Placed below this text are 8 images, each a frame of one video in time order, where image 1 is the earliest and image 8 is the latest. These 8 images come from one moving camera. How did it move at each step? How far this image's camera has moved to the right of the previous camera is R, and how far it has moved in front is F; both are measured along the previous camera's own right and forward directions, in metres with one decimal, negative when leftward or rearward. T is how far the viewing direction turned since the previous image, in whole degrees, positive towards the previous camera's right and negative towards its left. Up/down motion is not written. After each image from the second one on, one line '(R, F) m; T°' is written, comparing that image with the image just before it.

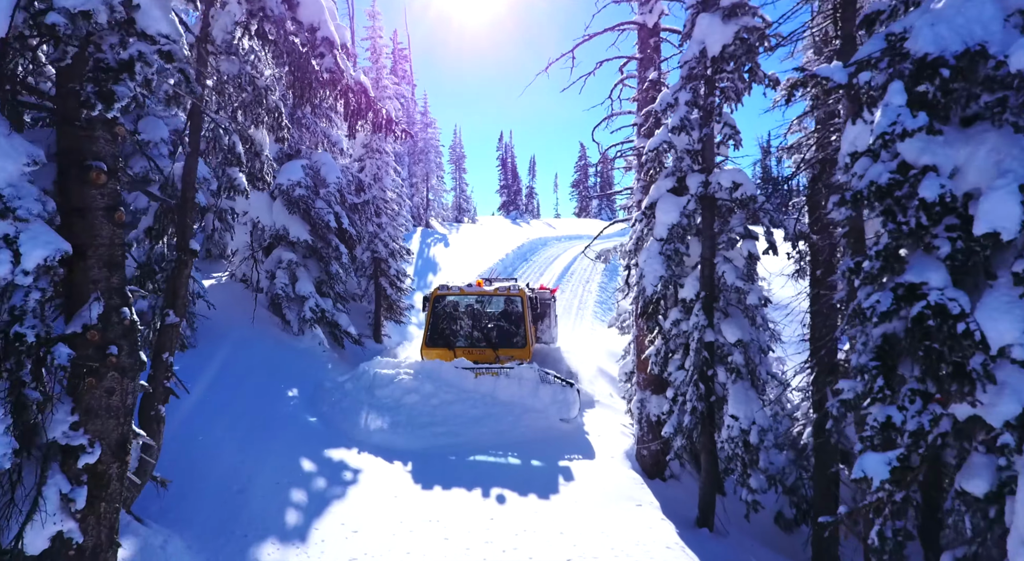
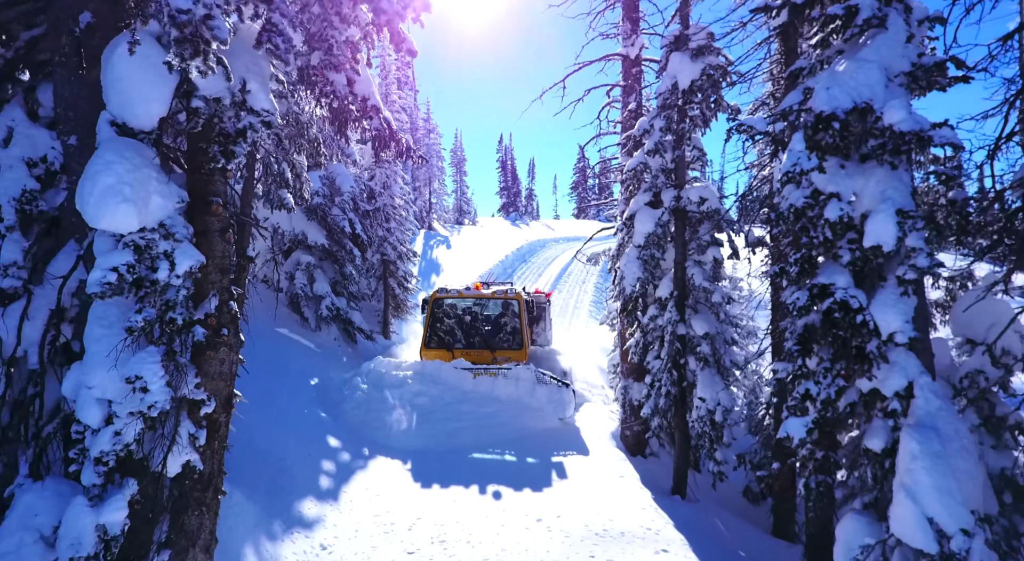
(0.0, -1.1) m; 0°
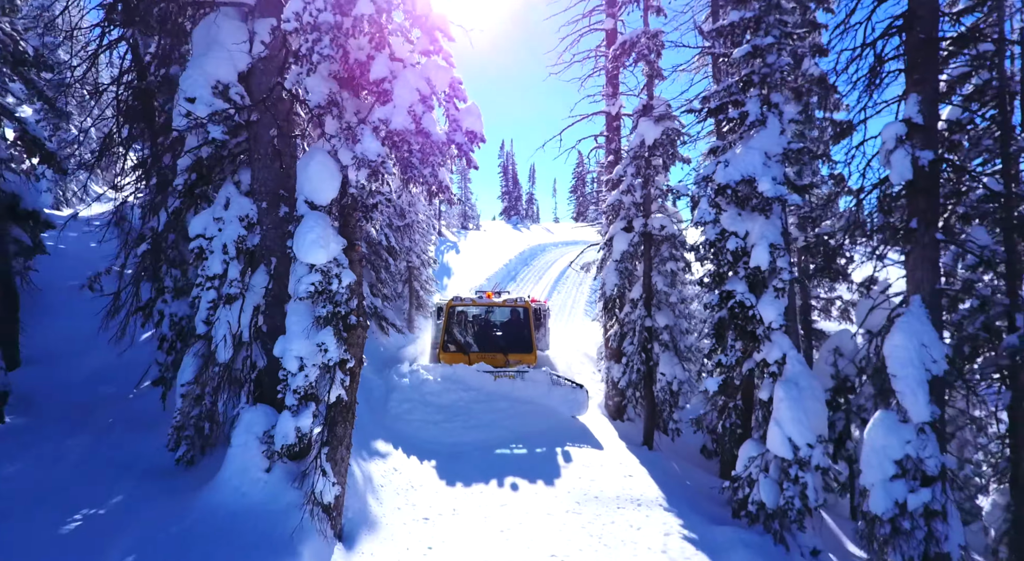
(-0.2, -2.8) m; 0°
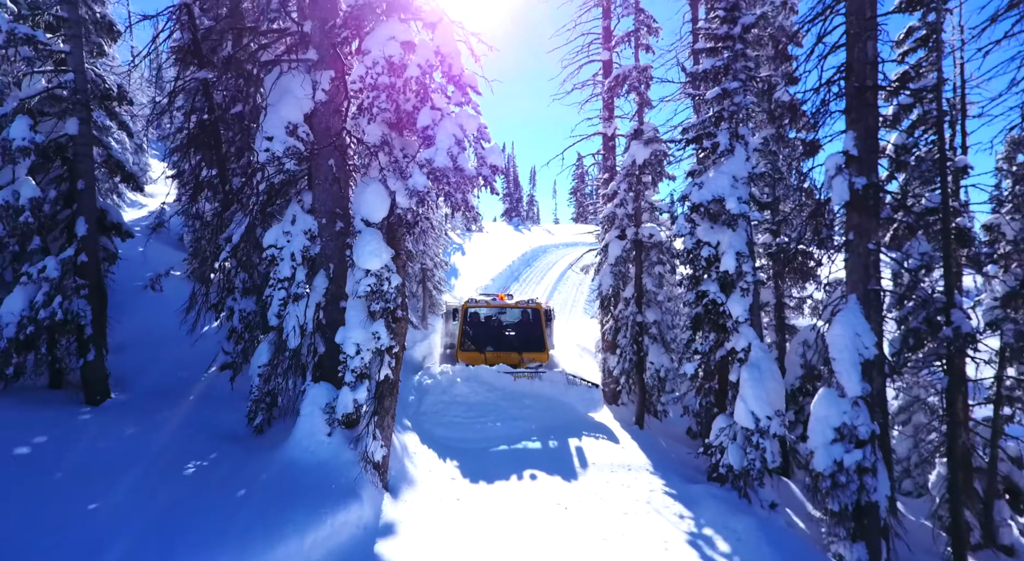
(-0.2, -1.6) m; 0°
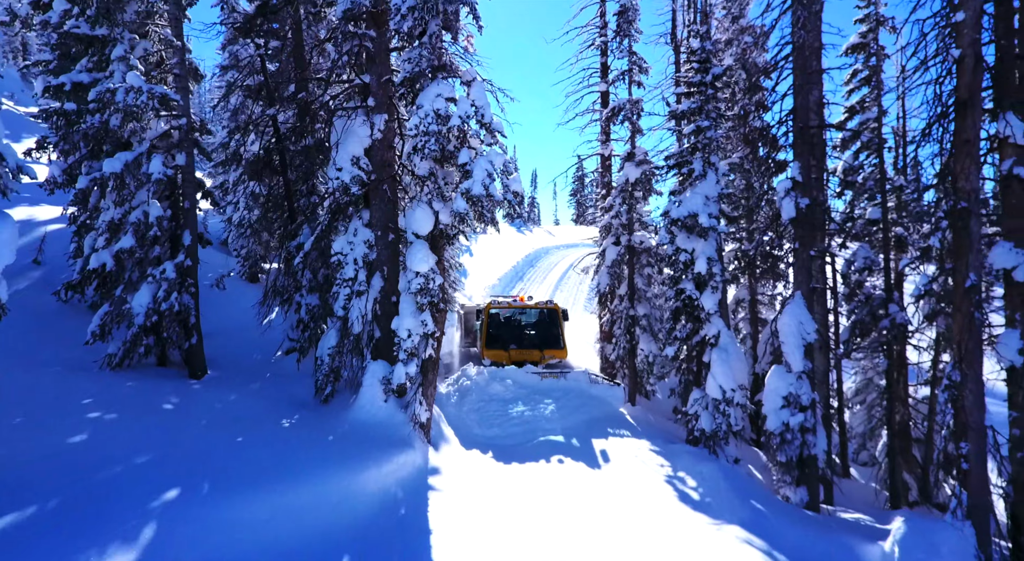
(-0.3, -2.3) m; 0°
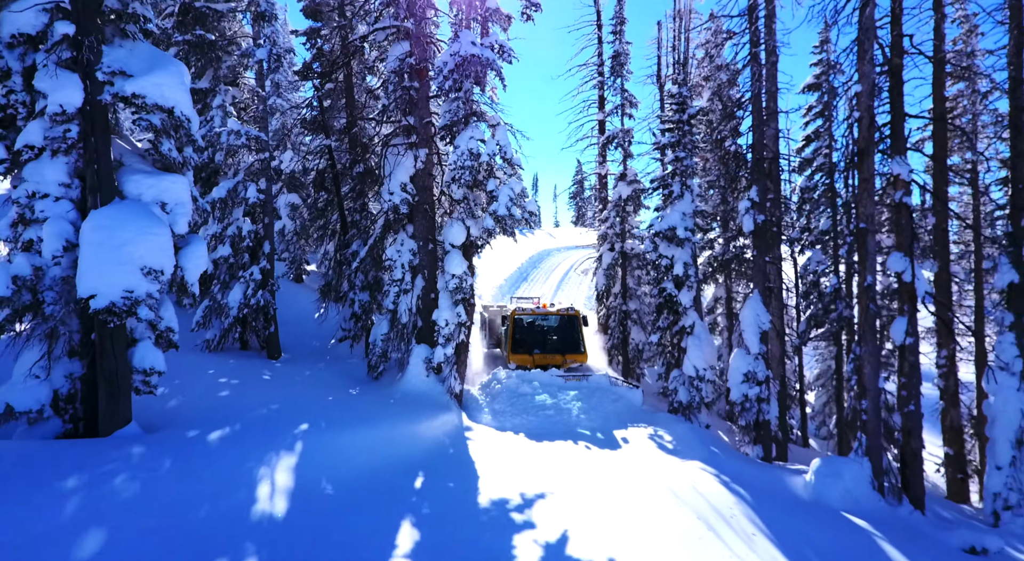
(-0.4, -2.7) m; 0°
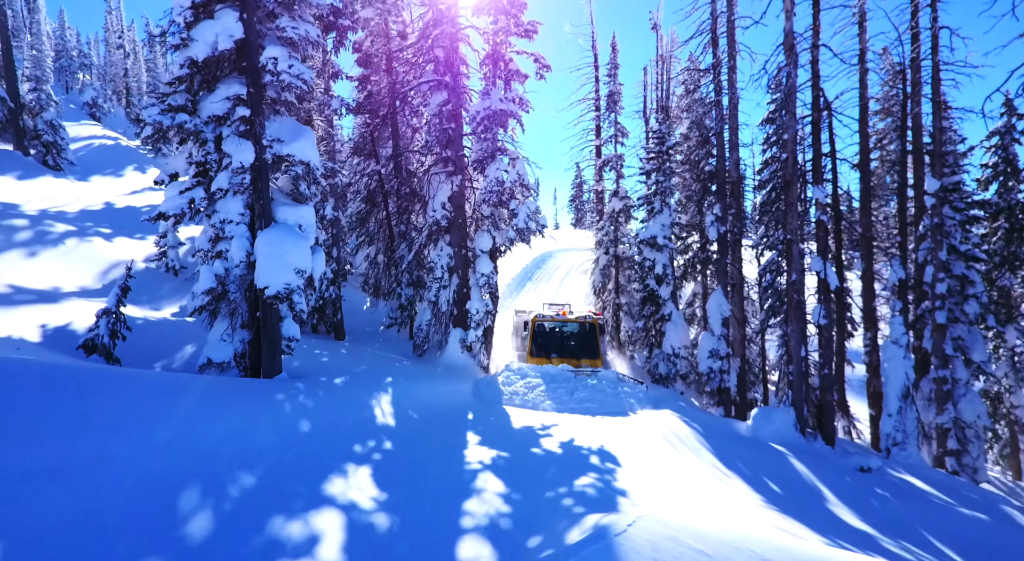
(-0.5, -3.7) m; 0°
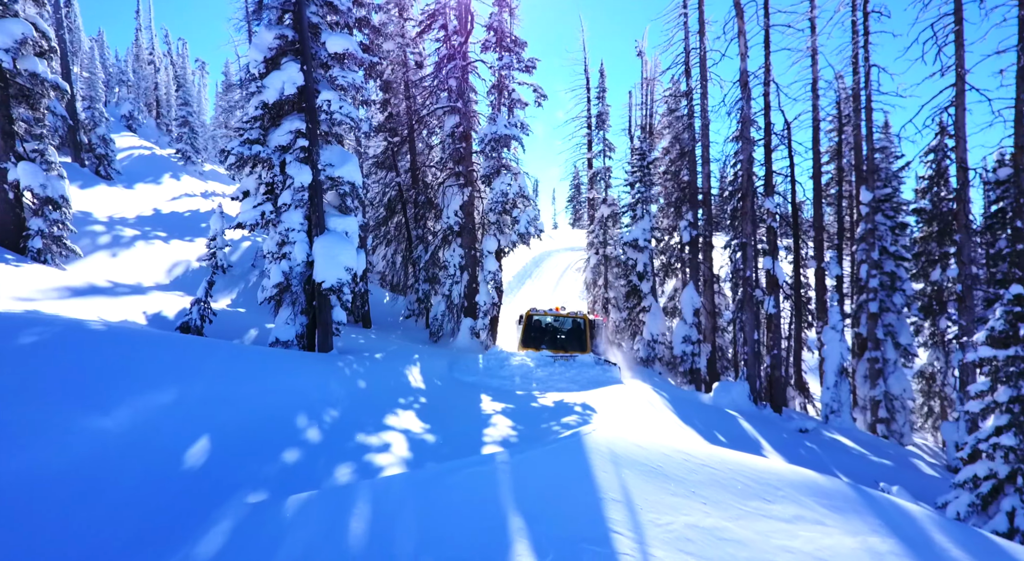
(-0.1, -2.9) m; 0°
